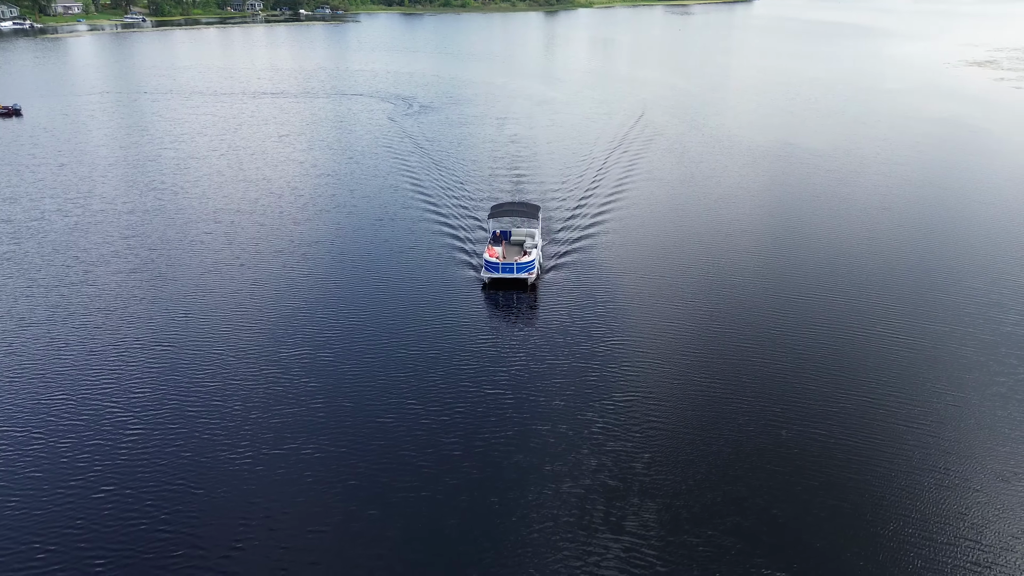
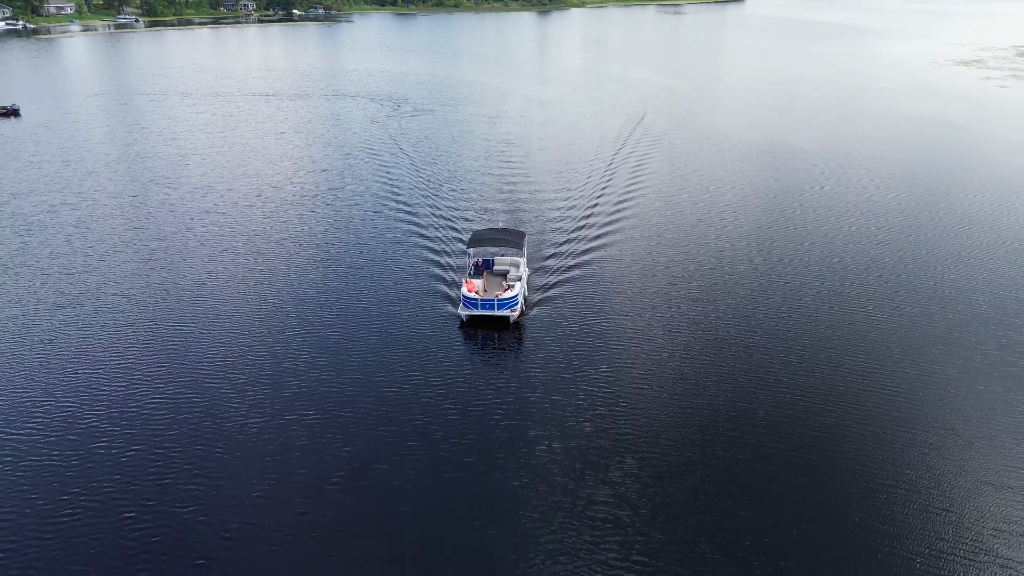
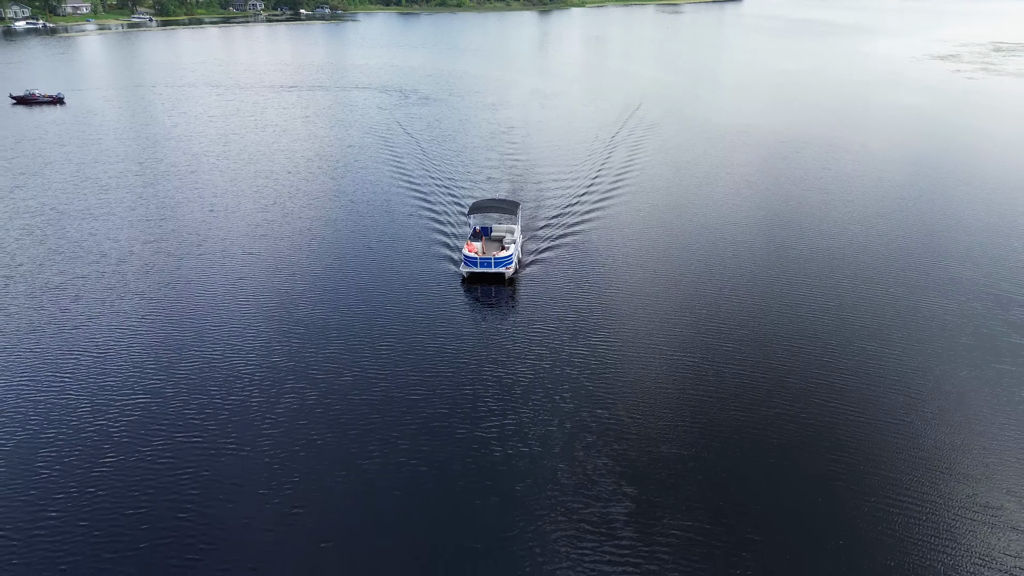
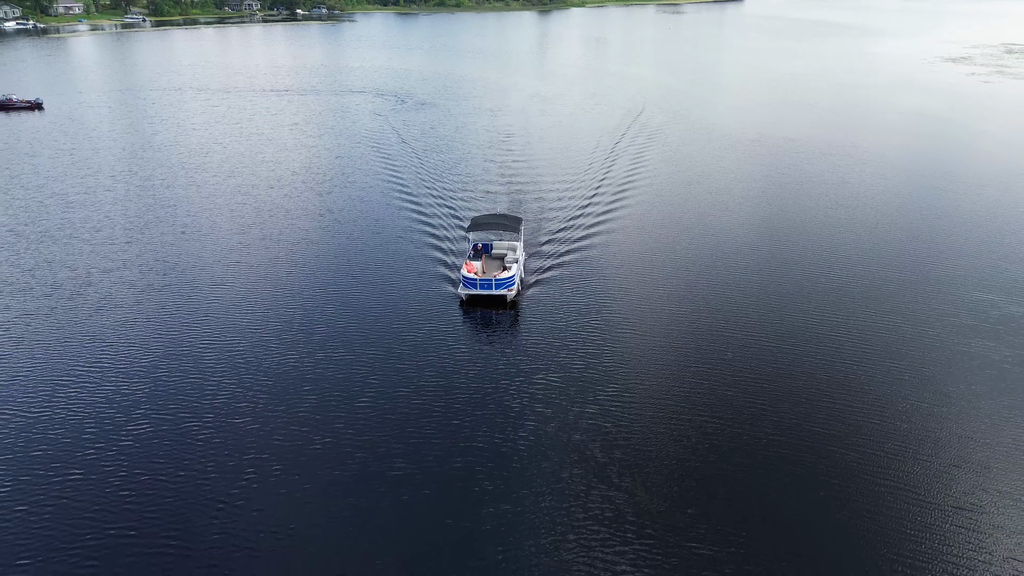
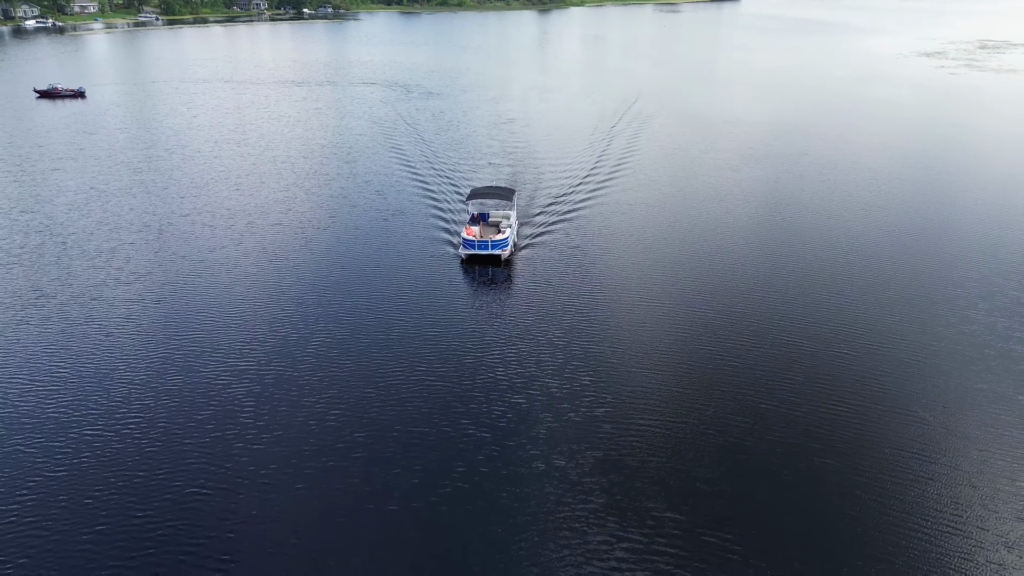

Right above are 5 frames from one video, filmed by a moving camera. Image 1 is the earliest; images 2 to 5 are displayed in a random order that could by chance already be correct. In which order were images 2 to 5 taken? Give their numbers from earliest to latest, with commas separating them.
2, 4, 3, 5
